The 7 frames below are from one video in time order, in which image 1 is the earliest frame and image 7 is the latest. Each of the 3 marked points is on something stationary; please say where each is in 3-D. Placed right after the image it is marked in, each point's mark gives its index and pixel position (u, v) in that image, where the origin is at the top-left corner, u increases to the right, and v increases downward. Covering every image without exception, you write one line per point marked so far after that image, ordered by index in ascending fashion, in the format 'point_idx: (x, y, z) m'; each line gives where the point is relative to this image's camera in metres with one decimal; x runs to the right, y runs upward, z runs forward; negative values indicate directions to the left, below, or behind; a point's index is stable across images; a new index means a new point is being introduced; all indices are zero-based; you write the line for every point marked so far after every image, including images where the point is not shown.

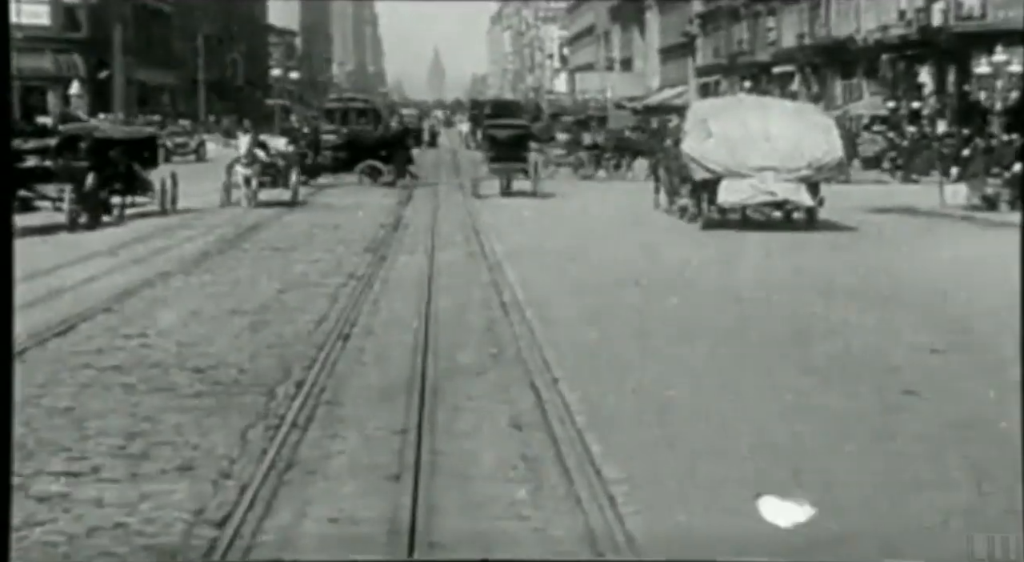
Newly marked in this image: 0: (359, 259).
0: (-1.7, +0.2, +18.5) m
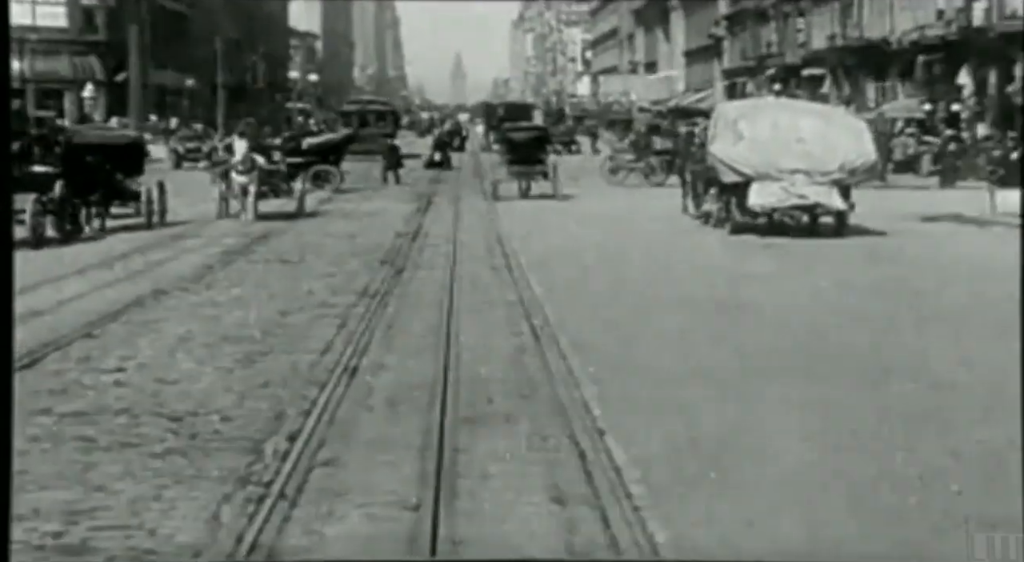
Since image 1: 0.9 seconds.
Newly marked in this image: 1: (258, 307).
0: (-1.4, +0.1, +17.0) m
1: (-1.9, -0.2, +13.4) m
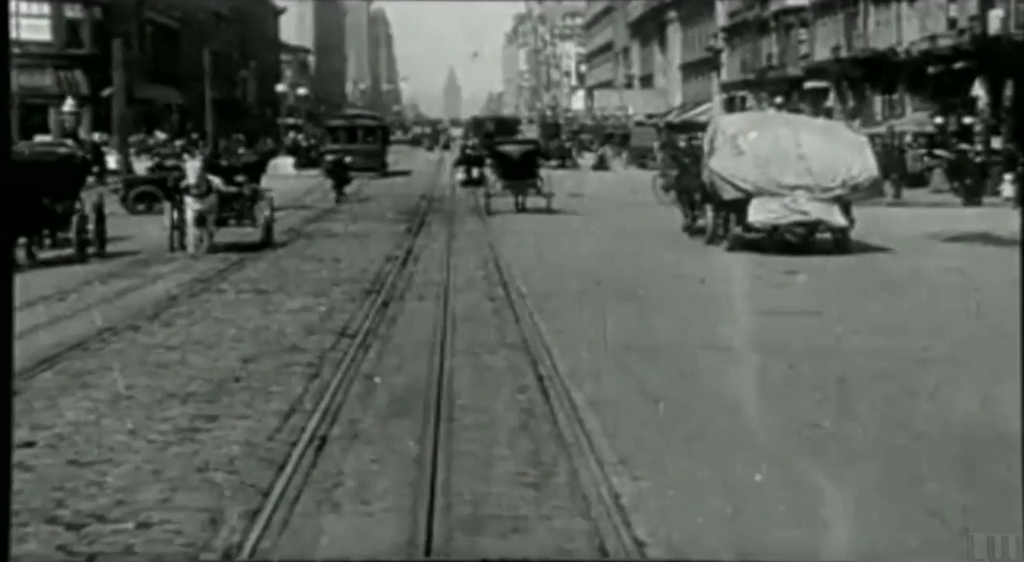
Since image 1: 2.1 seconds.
0: (-1.4, -0.2, +15.1) m
1: (-1.9, -0.4, +11.5) m
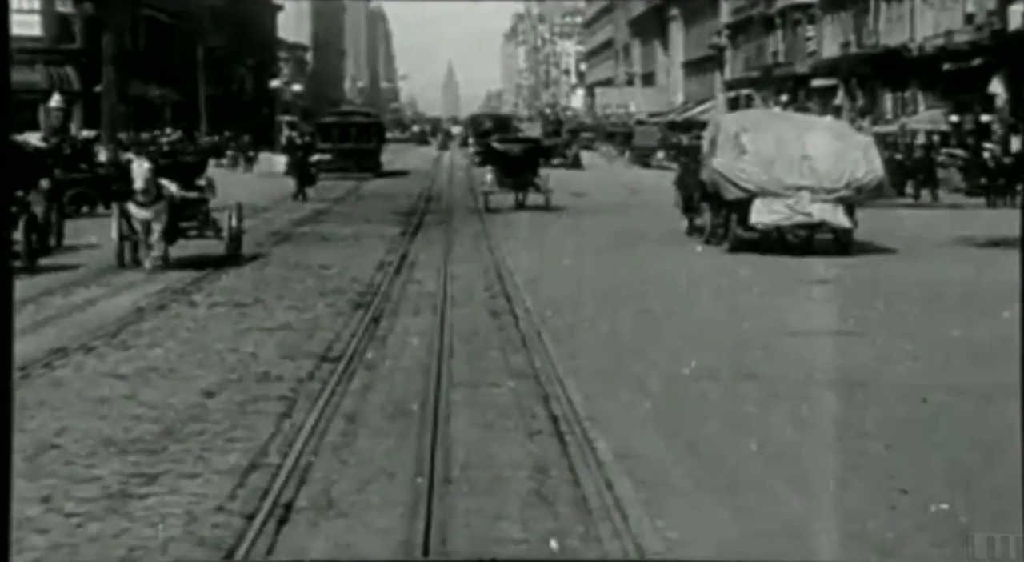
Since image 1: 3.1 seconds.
0: (-1.3, -0.3, +13.5) m
1: (-1.9, -0.6, +9.9) m
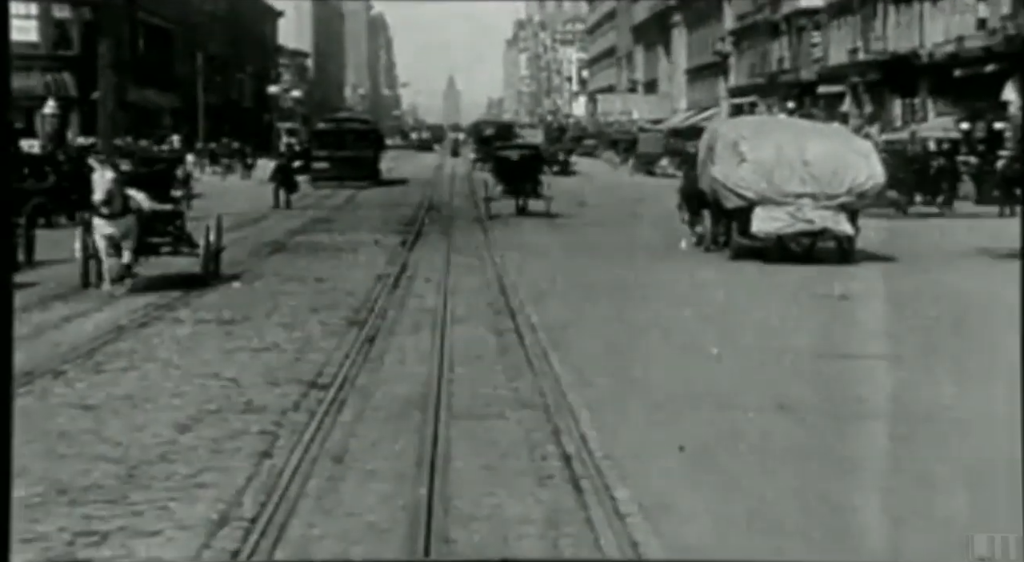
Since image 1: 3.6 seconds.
0: (-1.3, -0.4, +12.6) m
1: (-1.9, -0.7, +8.9) m
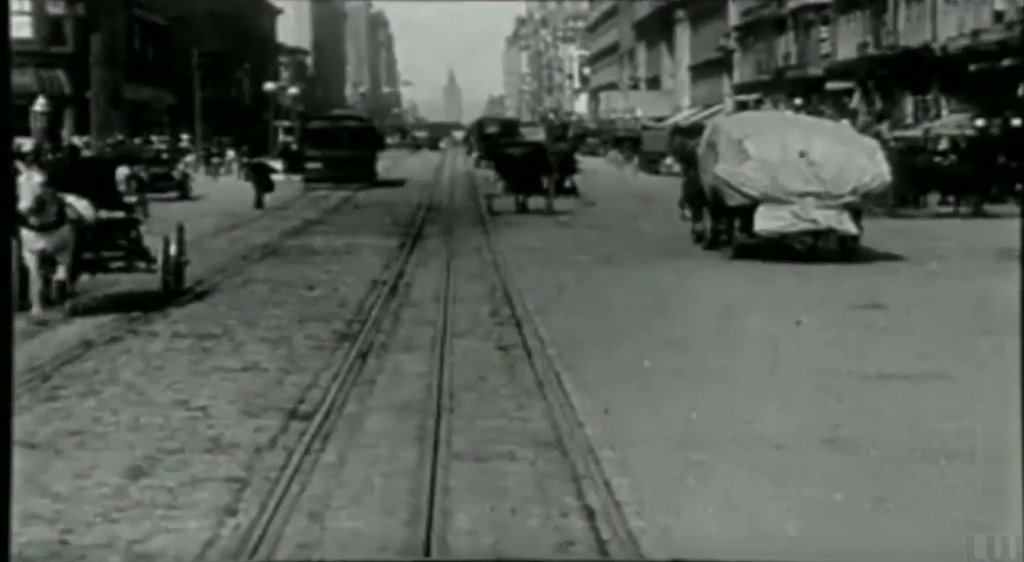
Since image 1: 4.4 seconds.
0: (-1.3, -0.5, +11.4) m
1: (-1.8, -0.7, +7.7) m
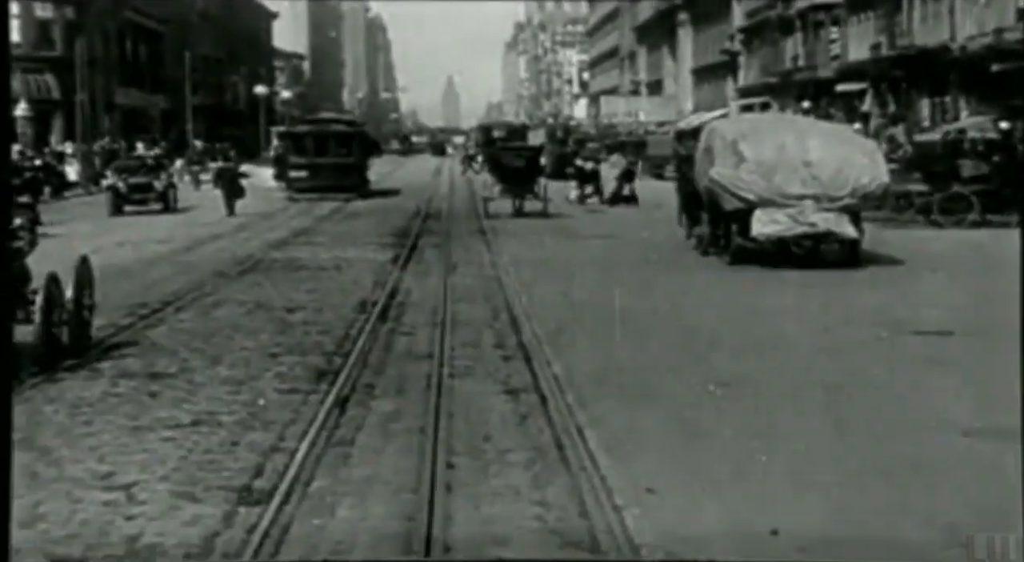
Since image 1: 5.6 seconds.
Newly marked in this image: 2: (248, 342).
0: (-1.2, -0.7, +9.4) m
1: (-1.7, -0.9, +5.7) m
2: (-1.9, -0.4, +12.7) m
